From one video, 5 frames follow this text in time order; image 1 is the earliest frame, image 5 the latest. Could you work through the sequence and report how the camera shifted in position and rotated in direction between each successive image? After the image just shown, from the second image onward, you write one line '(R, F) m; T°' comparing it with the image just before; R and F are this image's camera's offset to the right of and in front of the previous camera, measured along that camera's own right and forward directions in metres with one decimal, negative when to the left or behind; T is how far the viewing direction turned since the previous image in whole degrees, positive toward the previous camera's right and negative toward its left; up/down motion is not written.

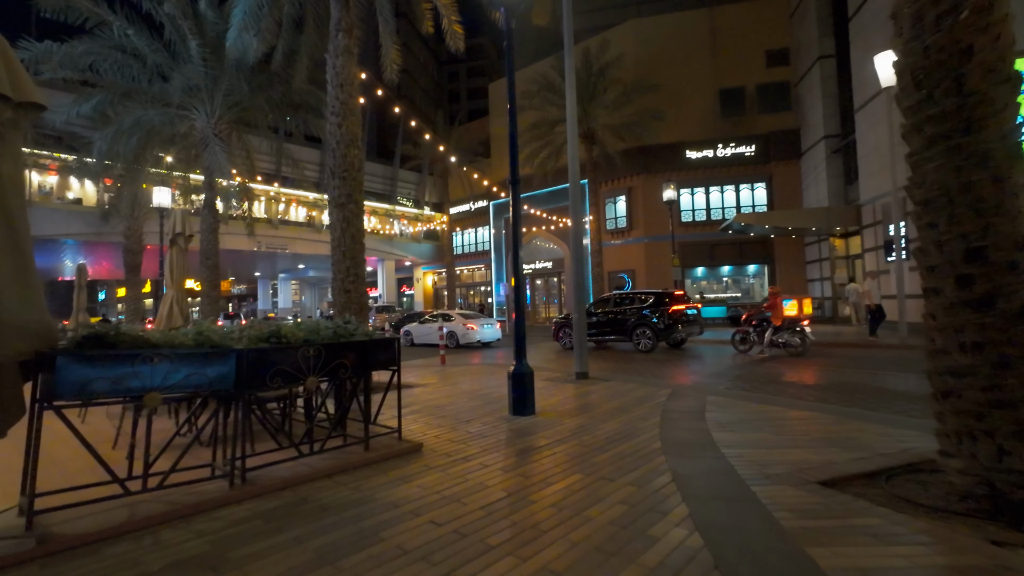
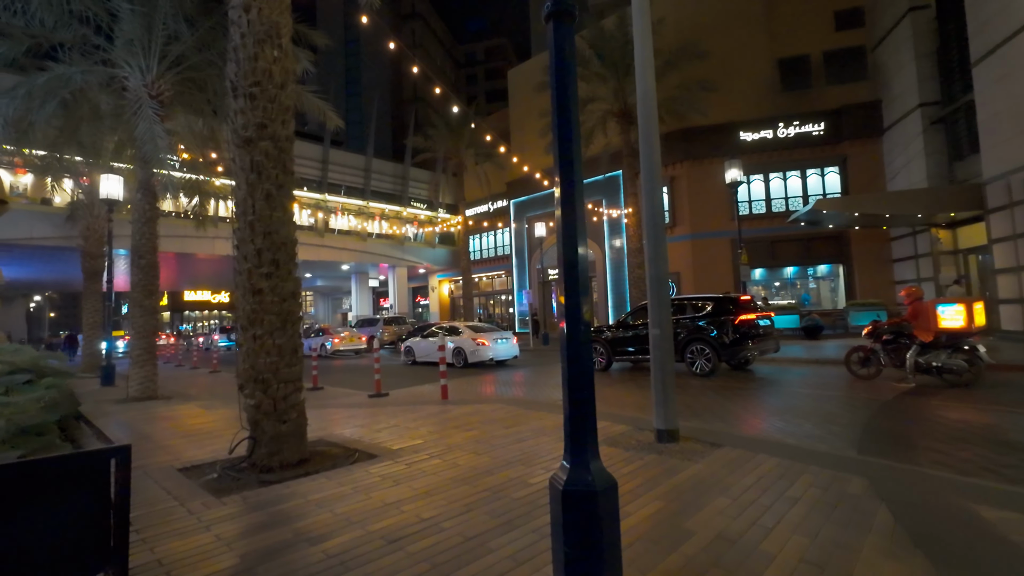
(-0.1, +4.1) m; -3°
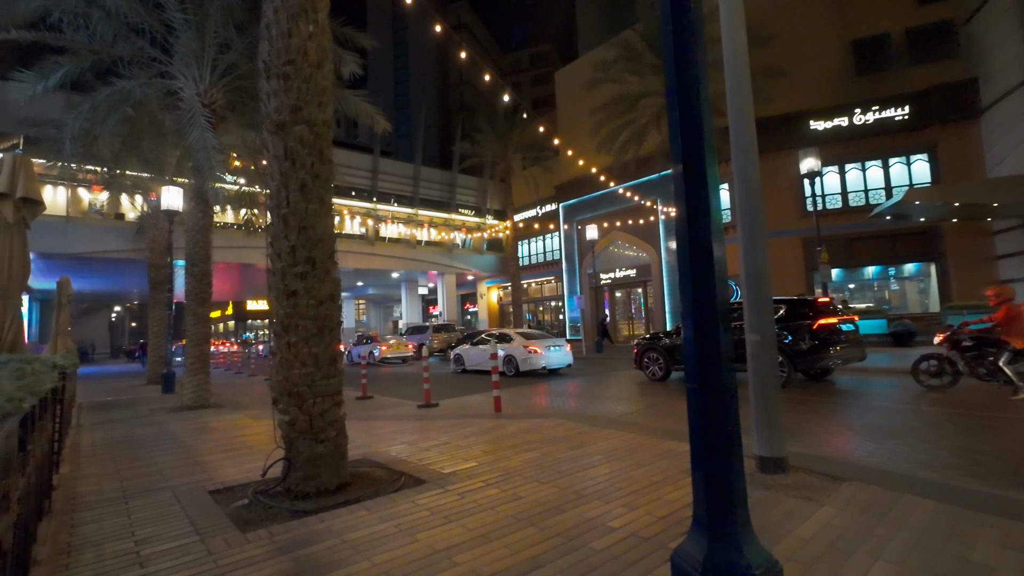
(-0.2, +0.8) m; -6°
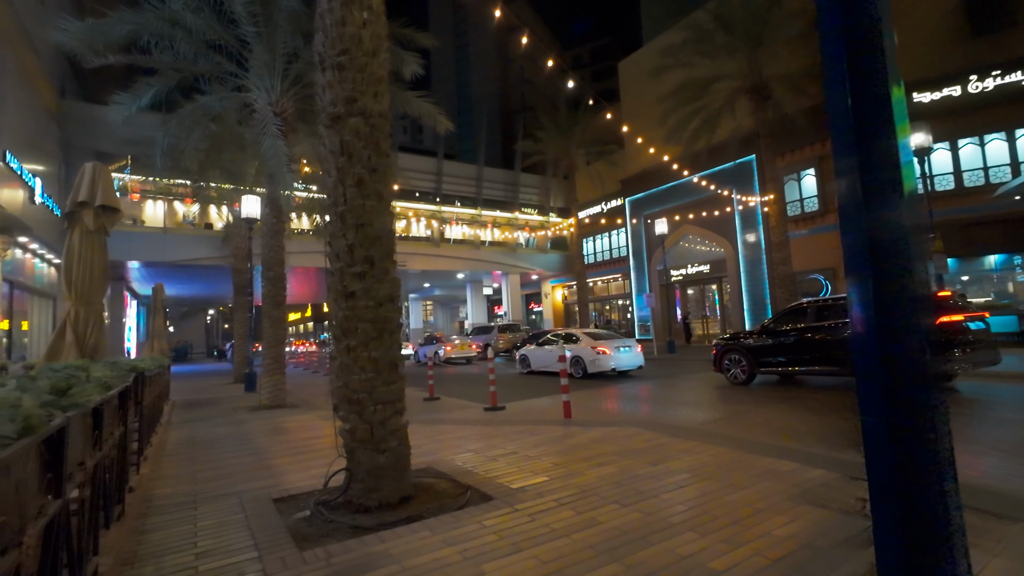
(-0.1, +0.5) m; -8°
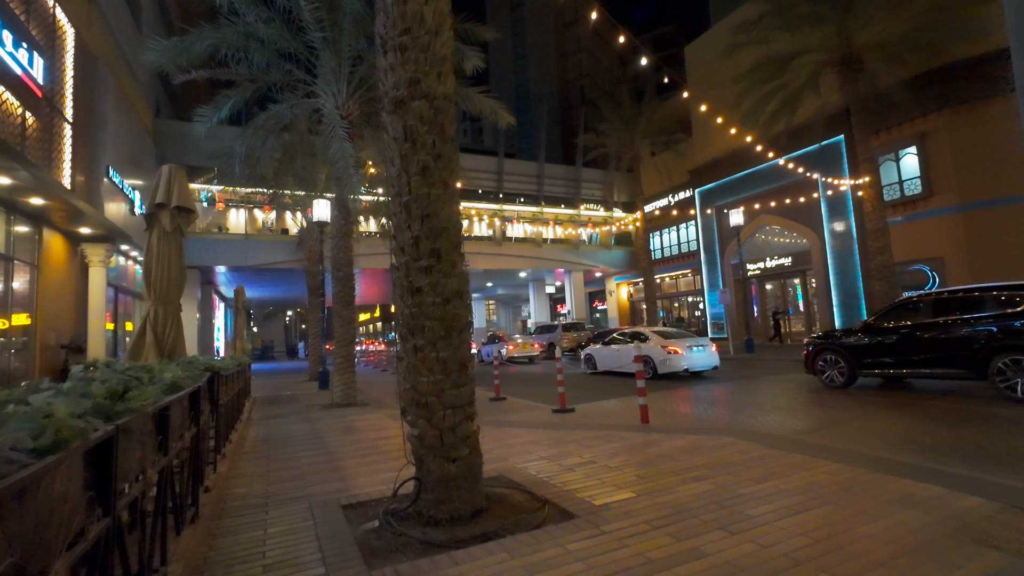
(-0.2, +0.4) m; -7°
